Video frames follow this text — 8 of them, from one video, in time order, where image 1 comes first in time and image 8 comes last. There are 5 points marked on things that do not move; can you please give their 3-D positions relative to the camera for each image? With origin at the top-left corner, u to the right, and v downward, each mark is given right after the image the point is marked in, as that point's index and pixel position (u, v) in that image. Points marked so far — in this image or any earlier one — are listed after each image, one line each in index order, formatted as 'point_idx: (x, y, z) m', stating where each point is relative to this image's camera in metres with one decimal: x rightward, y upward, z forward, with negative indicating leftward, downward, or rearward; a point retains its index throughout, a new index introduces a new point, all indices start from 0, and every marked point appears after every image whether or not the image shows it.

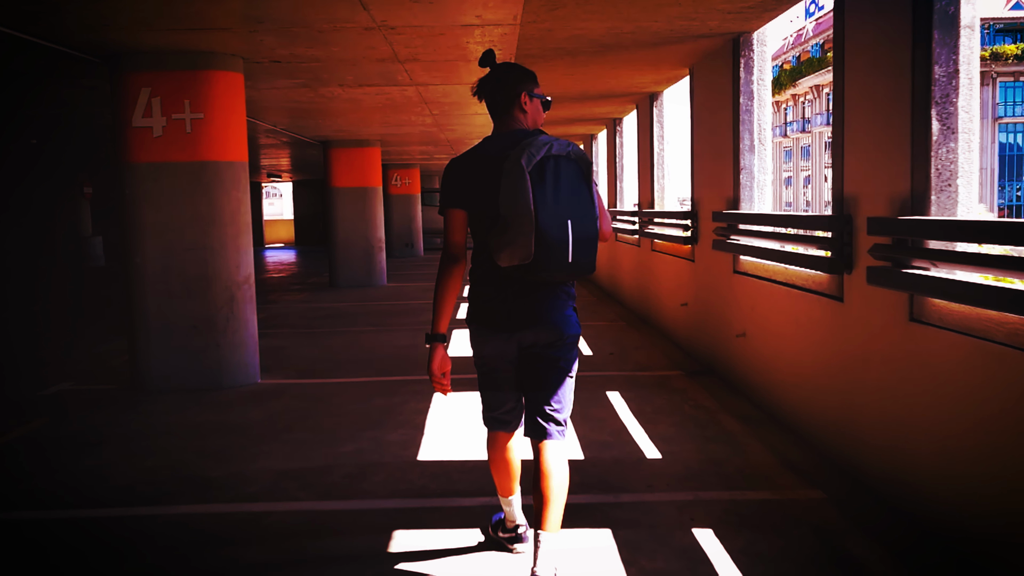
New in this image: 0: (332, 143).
0: (-3.6, +2.9, +14.4) m
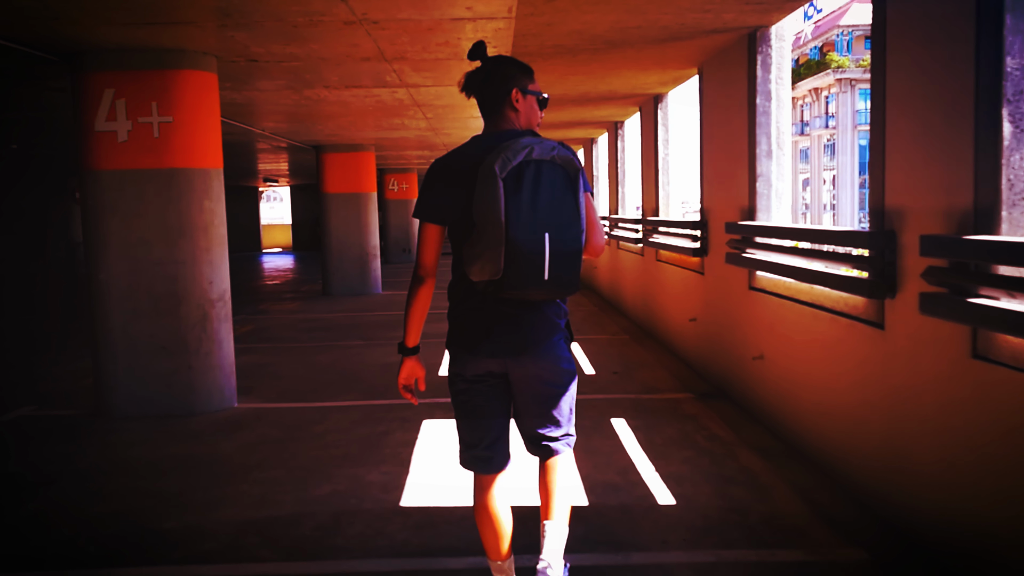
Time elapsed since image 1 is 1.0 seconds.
0: (-3.6, +2.7, +13.9) m
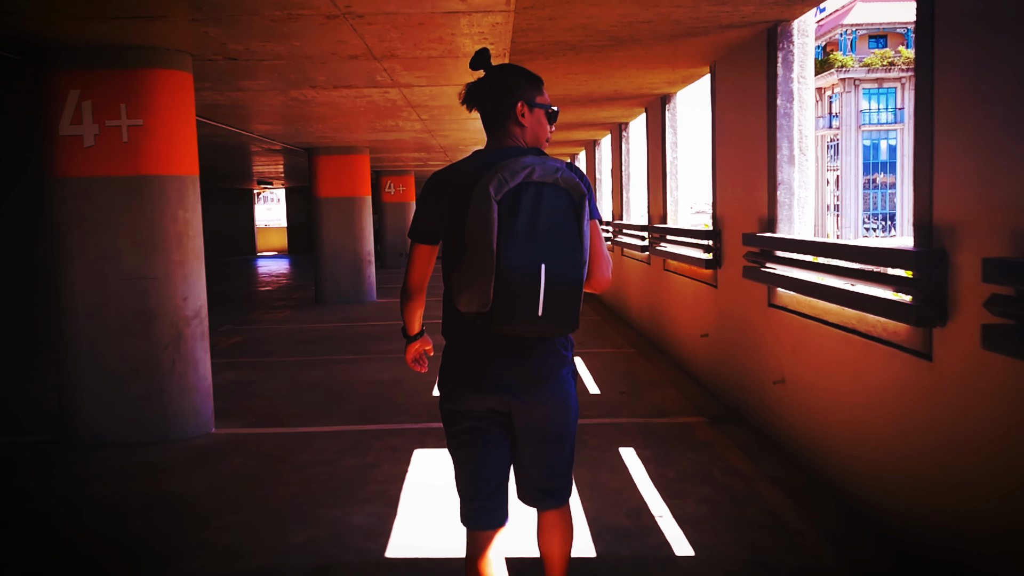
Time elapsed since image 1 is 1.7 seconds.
0: (-3.7, +2.6, +13.5) m
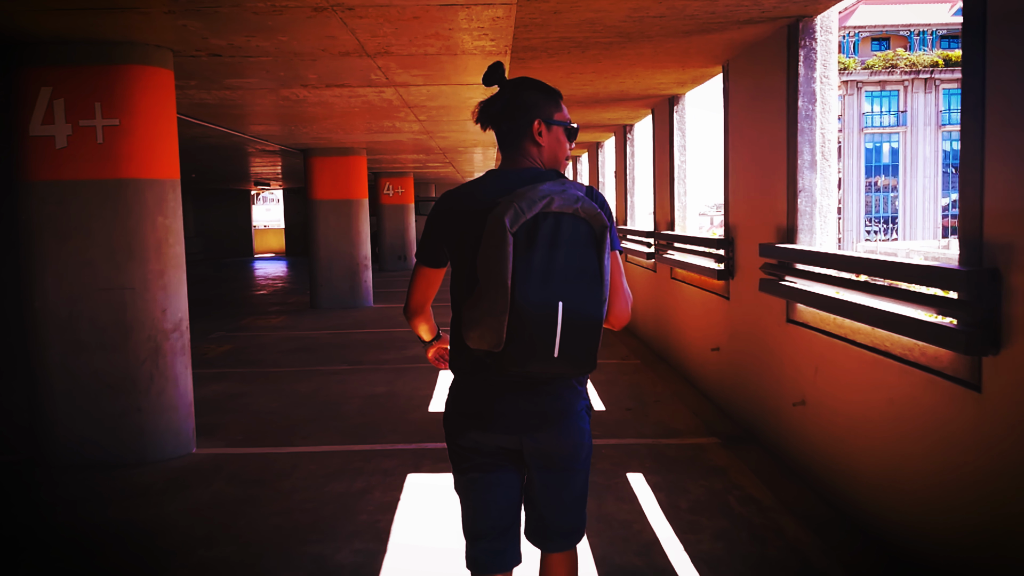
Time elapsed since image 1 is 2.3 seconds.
0: (-3.6, +2.5, +13.1) m
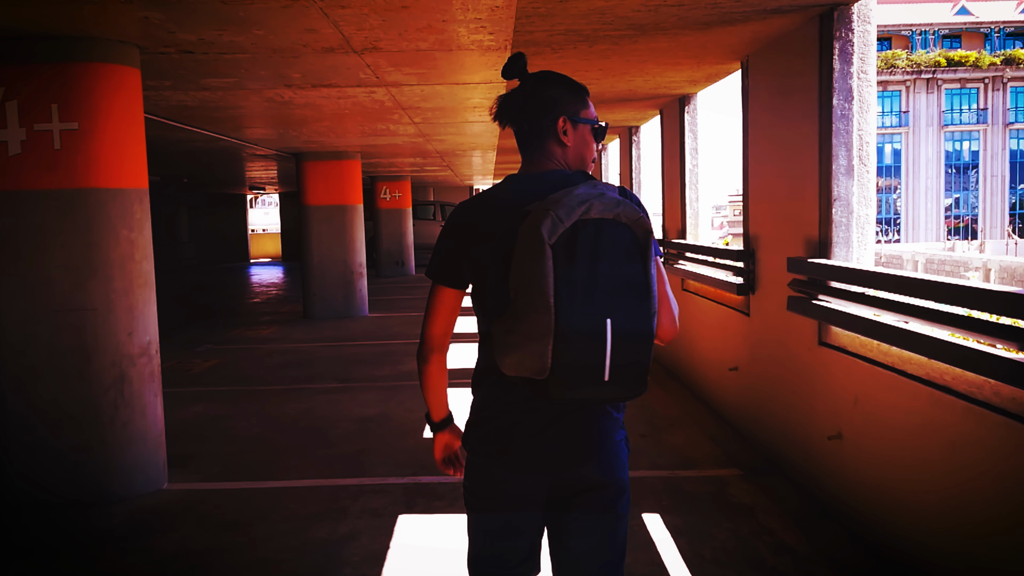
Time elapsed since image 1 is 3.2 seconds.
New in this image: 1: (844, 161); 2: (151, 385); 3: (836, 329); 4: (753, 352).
0: (-3.6, +2.3, +12.7) m
1: (+1.9, +0.7, +4.1) m
2: (-2.4, -0.7, +4.8) m
3: (+1.9, -0.2, +4.1) m
4: (+1.8, -0.5, +5.4) m
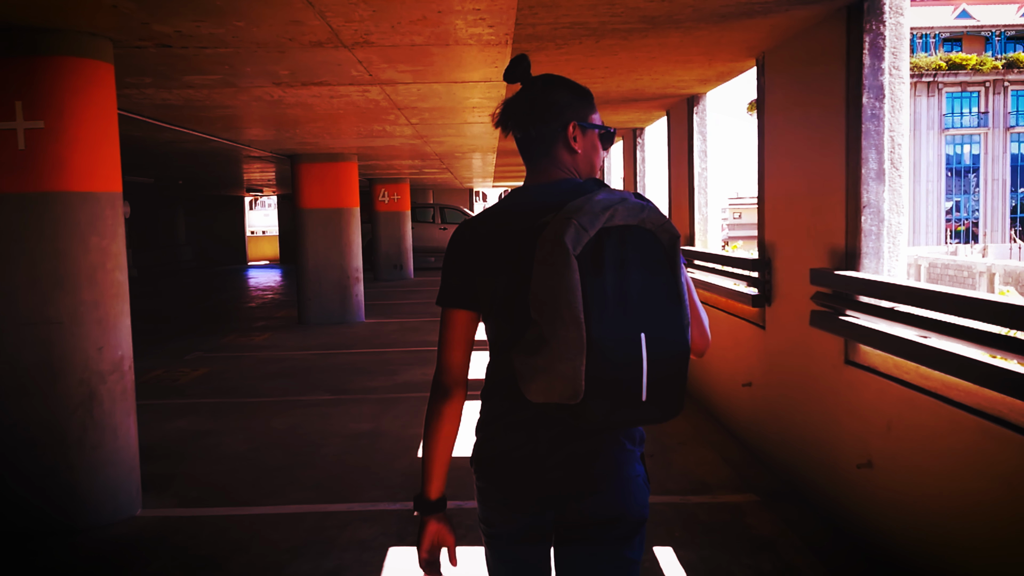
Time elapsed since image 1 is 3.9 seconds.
0: (-3.6, +2.3, +12.3) m
1: (+1.9, +0.6, +3.8) m
2: (-2.4, -0.7, +4.5) m
3: (+1.9, -0.3, +3.8) m
4: (+1.8, -0.6, +5.0) m
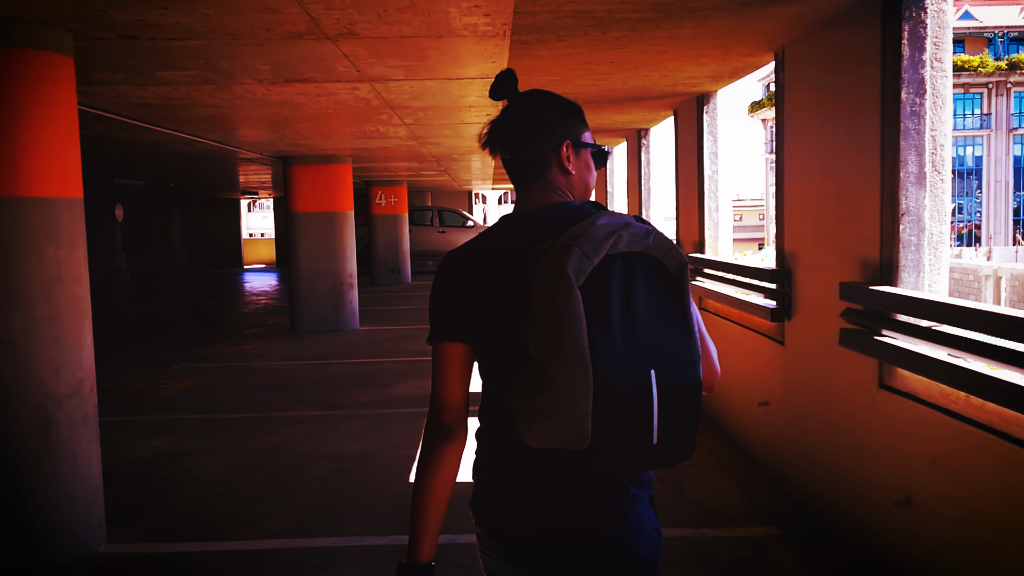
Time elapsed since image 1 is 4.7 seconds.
0: (-3.6, +2.2, +12.0) m
1: (+1.9, +0.6, +3.4) m
2: (-2.5, -0.8, +4.1) m
3: (+1.9, -0.4, +3.4) m
4: (+1.8, -0.6, +4.6) m
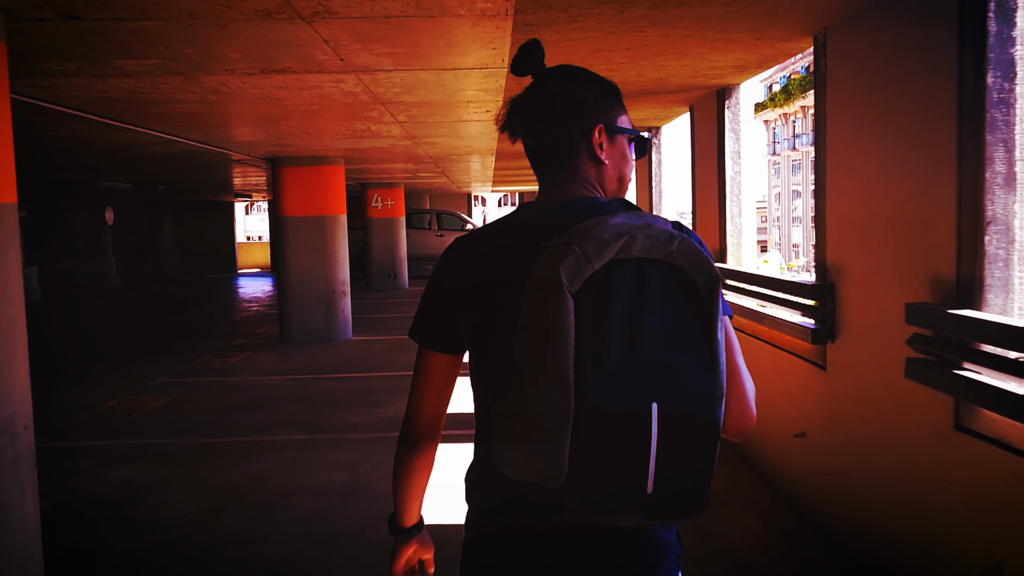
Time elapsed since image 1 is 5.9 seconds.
0: (-3.6, +2.0, +11.4) m
1: (+1.9, +0.5, +2.8) m
2: (-2.4, -0.9, +3.5) m
3: (+1.9, -0.5, +2.8) m
4: (+1.8, -0.7, +4.1) m
